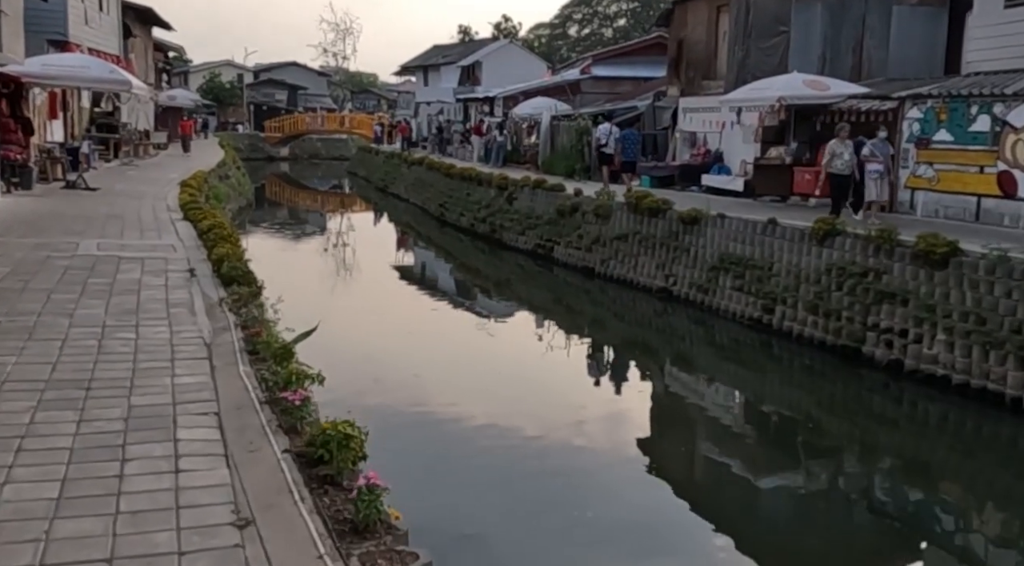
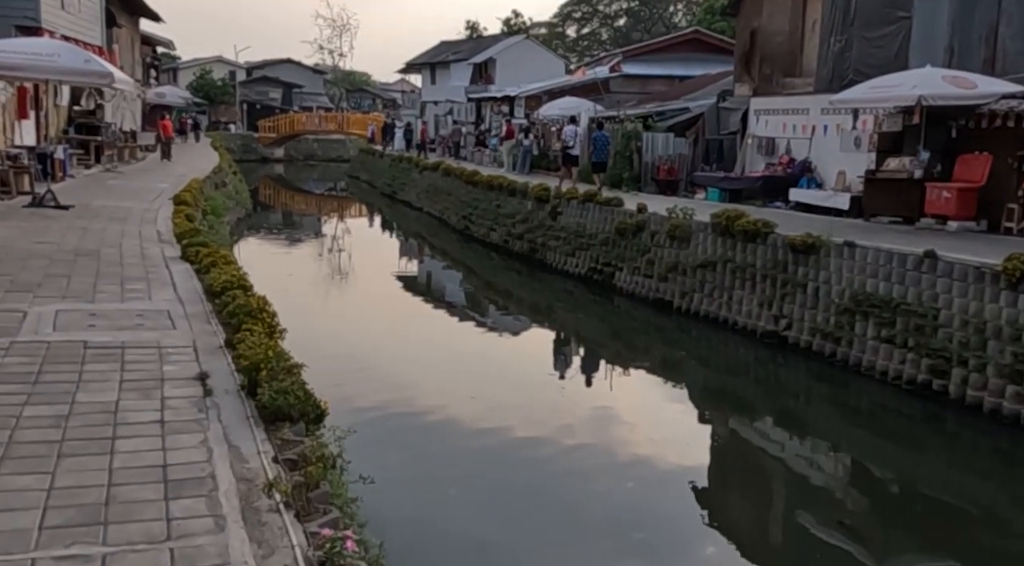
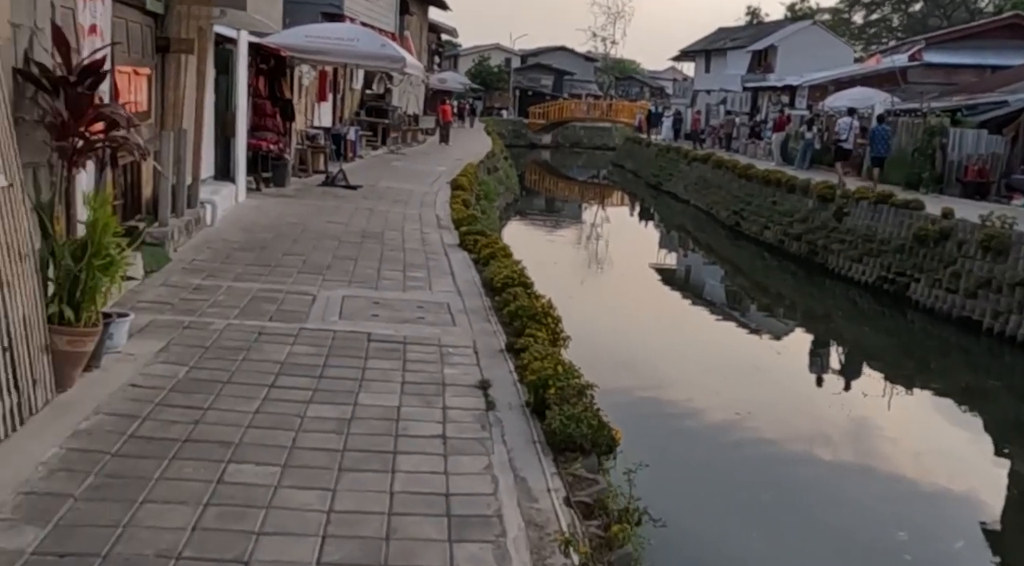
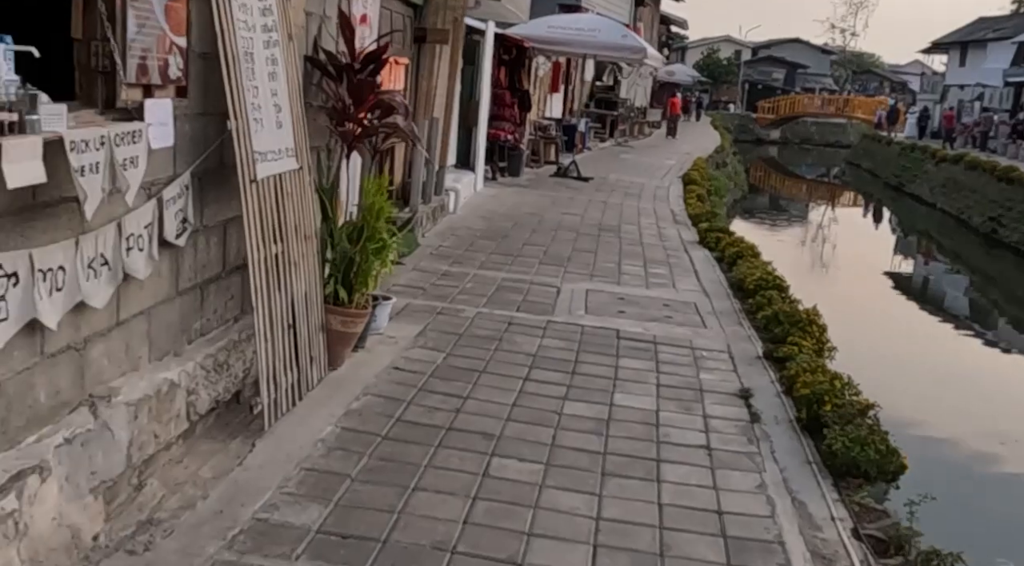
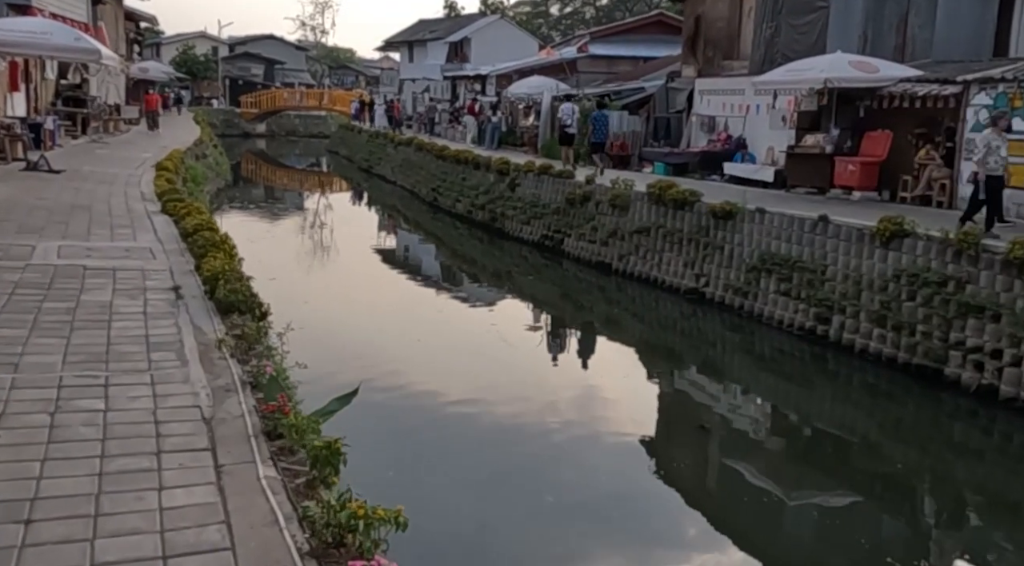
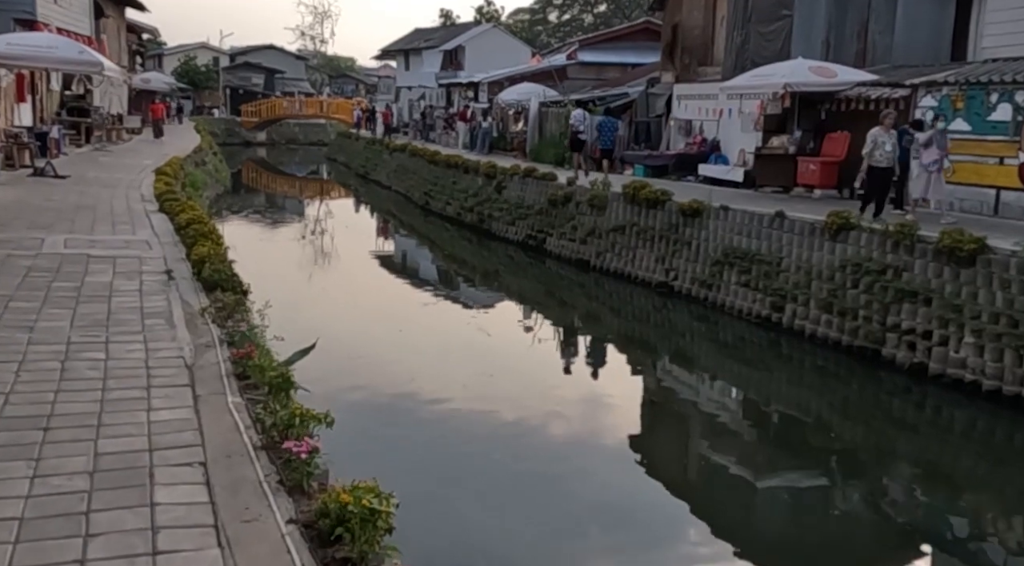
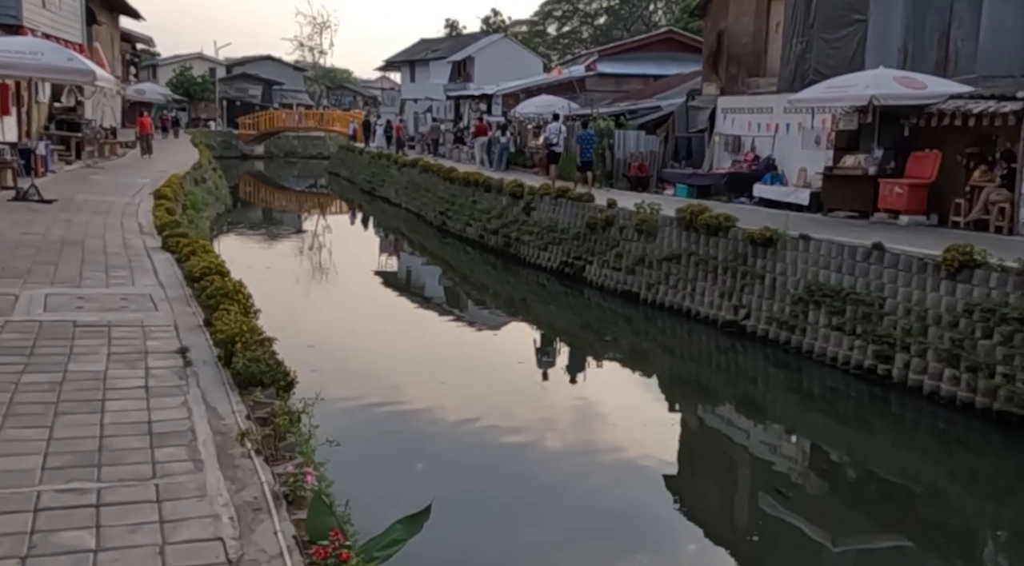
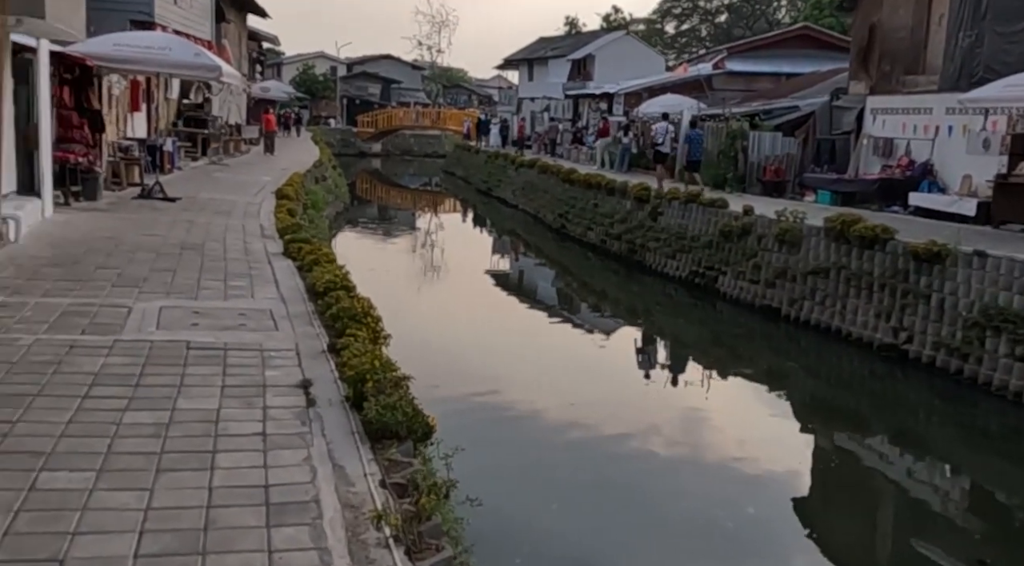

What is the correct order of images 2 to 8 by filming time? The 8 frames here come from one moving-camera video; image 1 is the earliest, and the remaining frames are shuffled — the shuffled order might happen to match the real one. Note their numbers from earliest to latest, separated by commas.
6, 5, 7, 2, 8, 3, 4
